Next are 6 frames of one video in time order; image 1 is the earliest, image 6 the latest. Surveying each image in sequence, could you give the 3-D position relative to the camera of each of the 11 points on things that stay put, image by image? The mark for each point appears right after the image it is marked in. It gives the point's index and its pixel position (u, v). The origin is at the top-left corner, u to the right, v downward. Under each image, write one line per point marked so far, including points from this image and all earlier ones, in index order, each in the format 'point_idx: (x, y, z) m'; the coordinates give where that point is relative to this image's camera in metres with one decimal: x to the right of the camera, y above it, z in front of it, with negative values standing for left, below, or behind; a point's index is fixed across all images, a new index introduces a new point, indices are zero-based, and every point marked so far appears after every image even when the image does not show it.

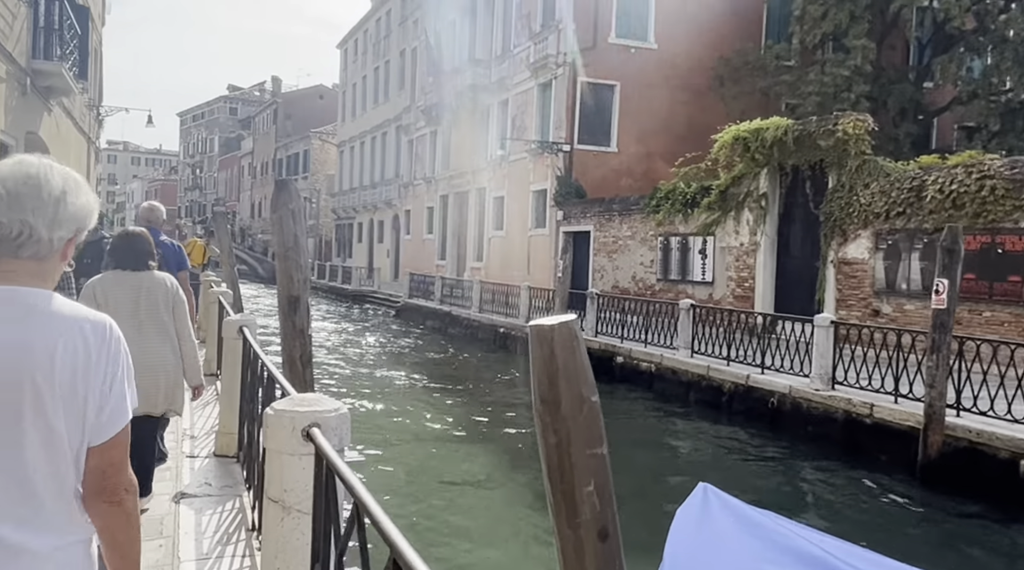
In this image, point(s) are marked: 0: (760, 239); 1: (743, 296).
0: (+4.4, +0.8, +15.1) m
1: (+4.2, -0.2, +15.6) m
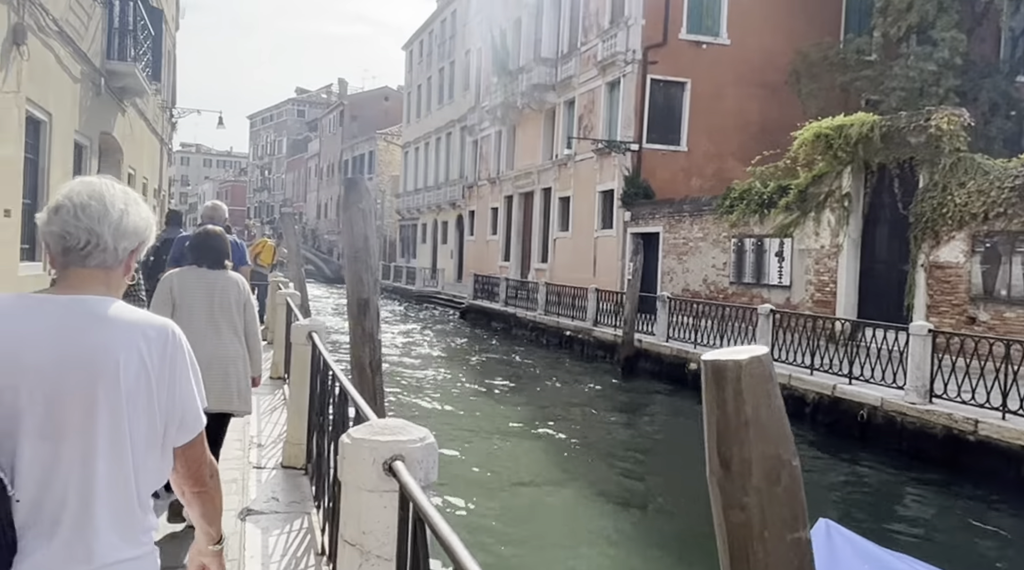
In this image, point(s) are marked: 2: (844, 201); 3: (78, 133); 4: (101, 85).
0: (+5.6, +0.7, +14.4) m
1: (+5.4, -0.3, +14.9) m
2: (+5.6, +1.4, +14.3) m
3: (-4.8, +1.7, +9.4) m
4: (-4.9, +2.4, +10.1) m
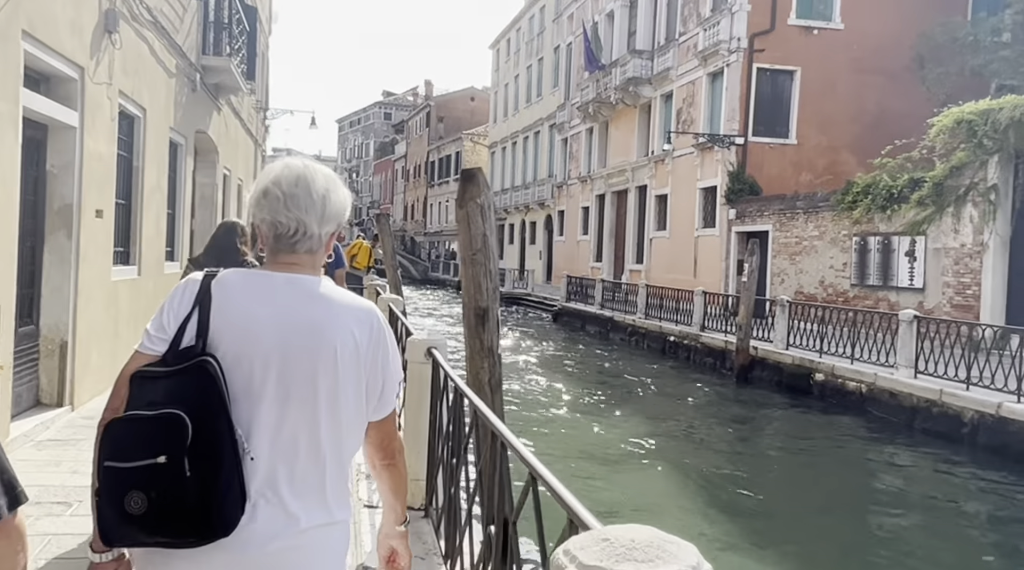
0: (+7.2, +0.7, +12.9) m
1: (+7.1, -0.3, +13.5) m
2: (+7.2, +1.4, +12.9) m
3: (-3.6, +1.6, +9.0) m
4: (-3.6, +2.3, +9.7) m
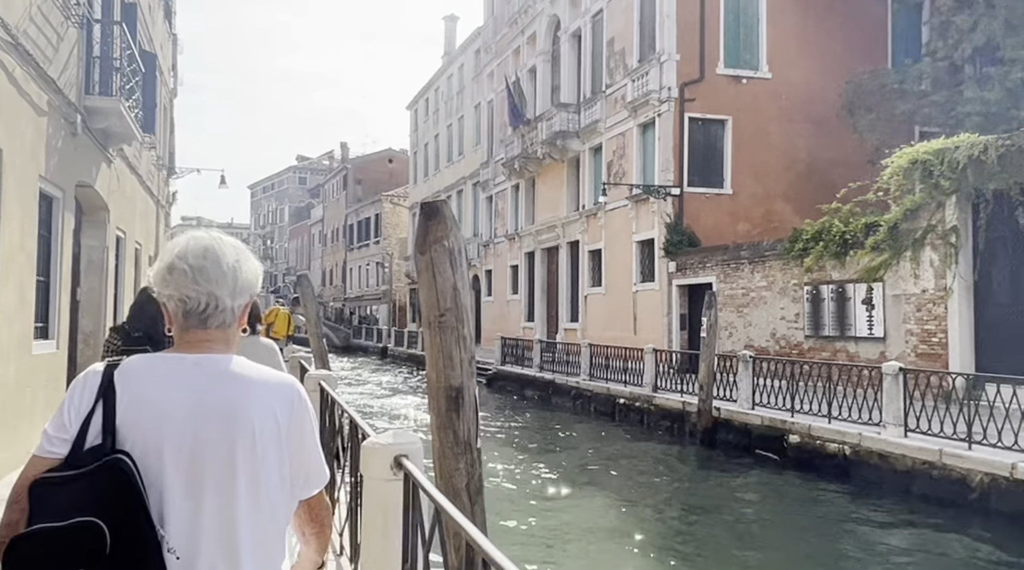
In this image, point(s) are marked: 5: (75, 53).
0: (+6.3, 0.0, +12.3) m
1: (+6.2, -1.0, +12.8) m
2: (+6.3, +0.7, +12.3) m
3: (-4.1, +0.9, +7.4) m
4: (-4.2, +1.5, +8.2) m
5: (-4.2, +2.2, +8.1) m
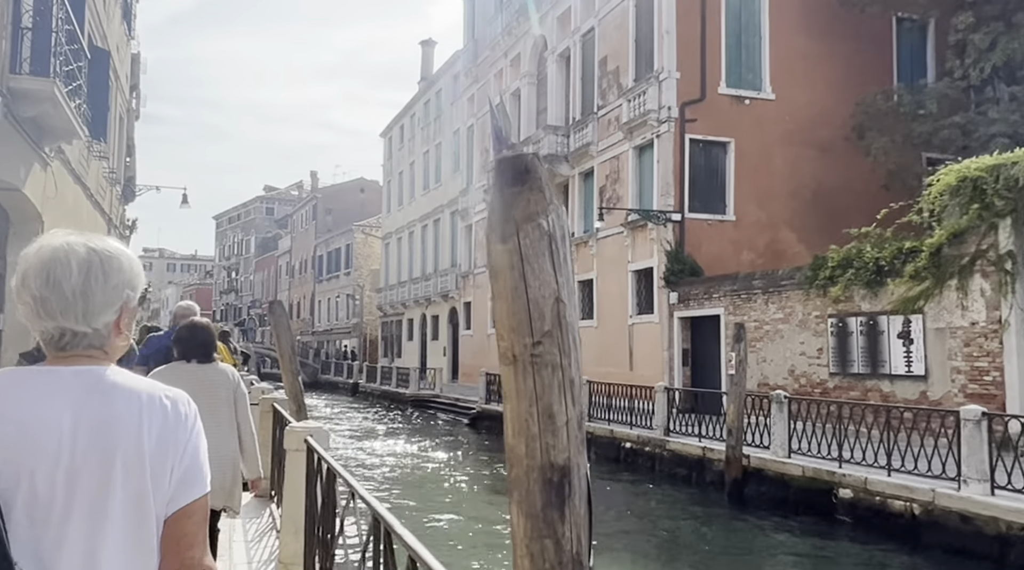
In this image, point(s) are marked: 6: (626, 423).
0: (+6.4, -0.4, +11.0) m
1: (+6.3, -1.4, +11.4) m
2: (+6.4, +0.3, +11.0) m
3: (-3.8, +0.8, +5.8) m
4: (-4.0, +1.4, +6.5) m
5: (-4.0, +2.1, +6.5) m
6: (+2.0, -2.4, +15.0) m
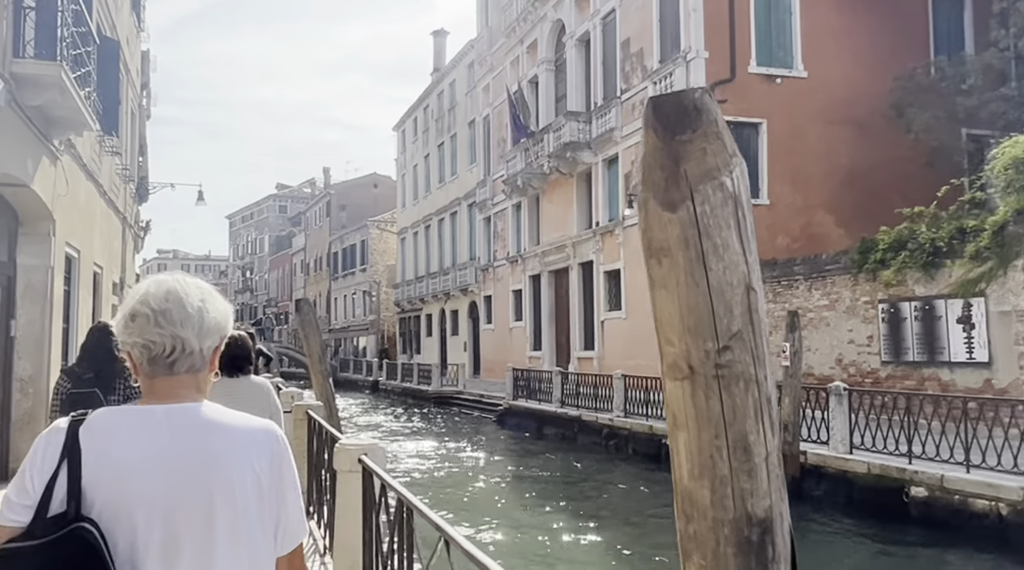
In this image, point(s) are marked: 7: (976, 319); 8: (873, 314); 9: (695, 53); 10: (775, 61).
0: (+6.9, -0.1, +10.3) m
1: (+6.8, -1.2, +10.7) m
2: (+6.8, +0.6, +10.3) m
3: (-3.4, +0.7, +5.2) m
4: (-3.6, +1.3, +5.9) m
5: (-3.6, +2.0, +5.9) m
6: (+2.6, -2.2, +14.4) m
7: (+6.3, -0.4, +11.5) m
8: (+5.7, -0.4, +13.3) m
9: (+3.9, +4.8, +17.6) m
10: (+5.7, +4.8, +18.3) m
